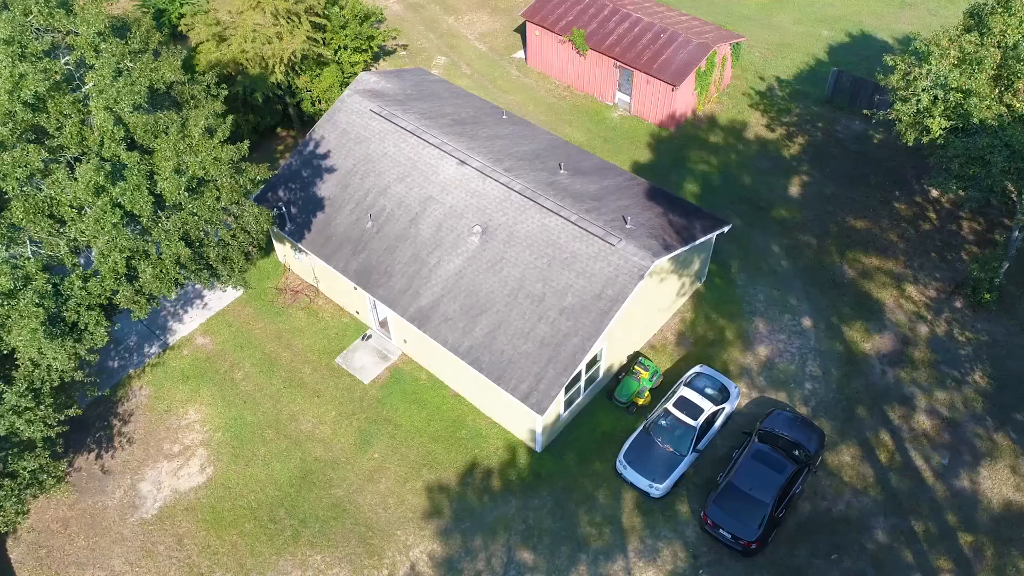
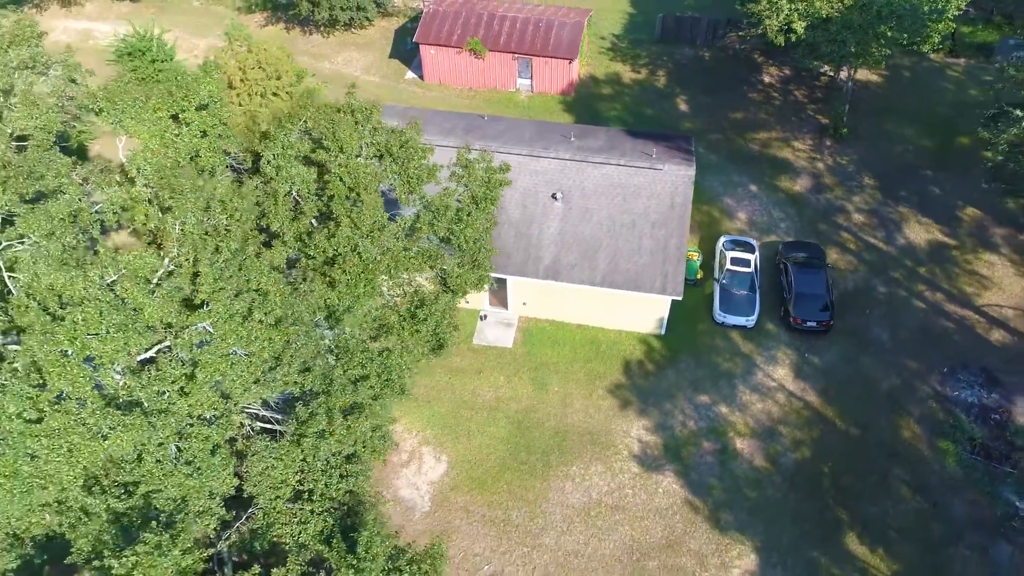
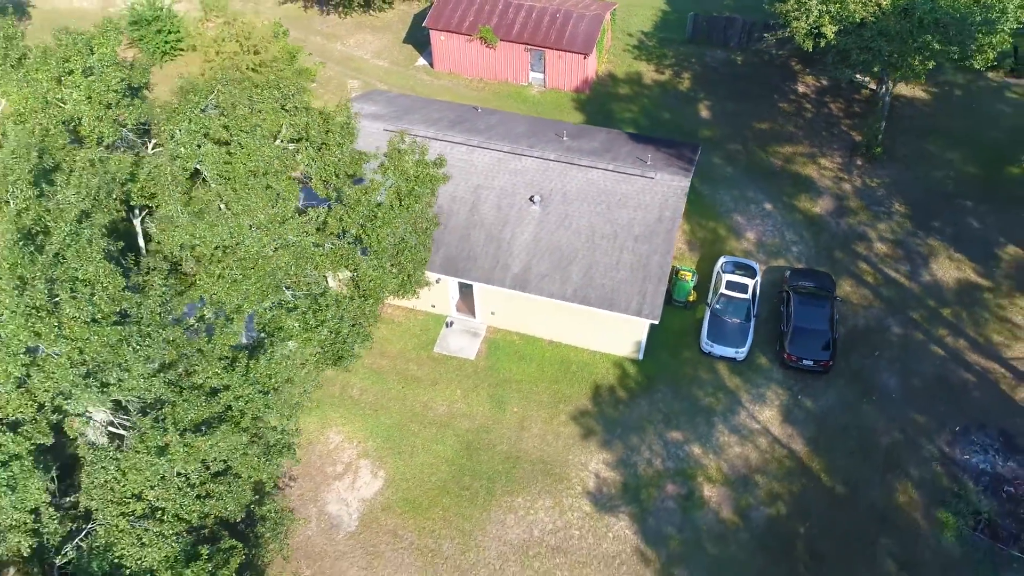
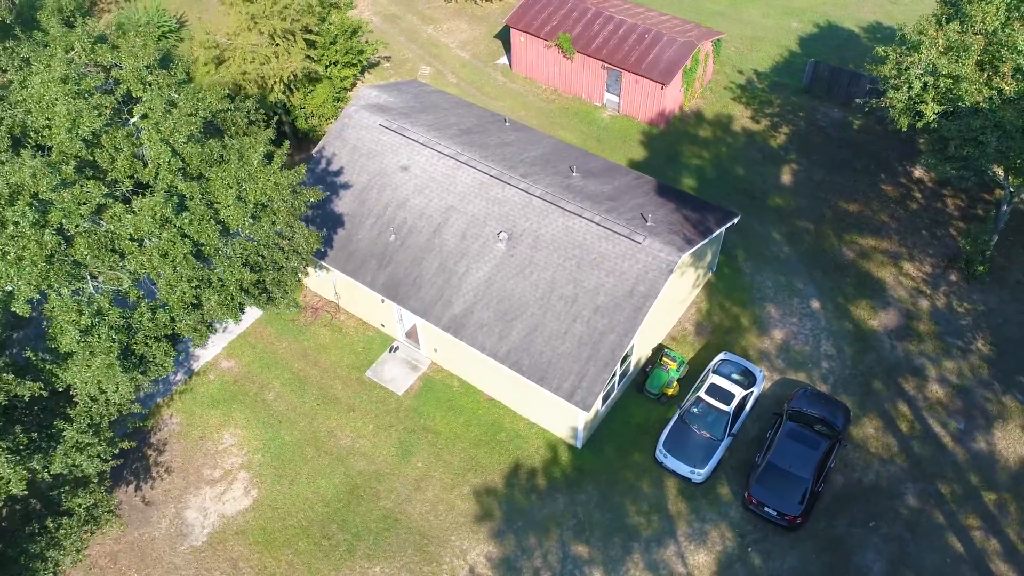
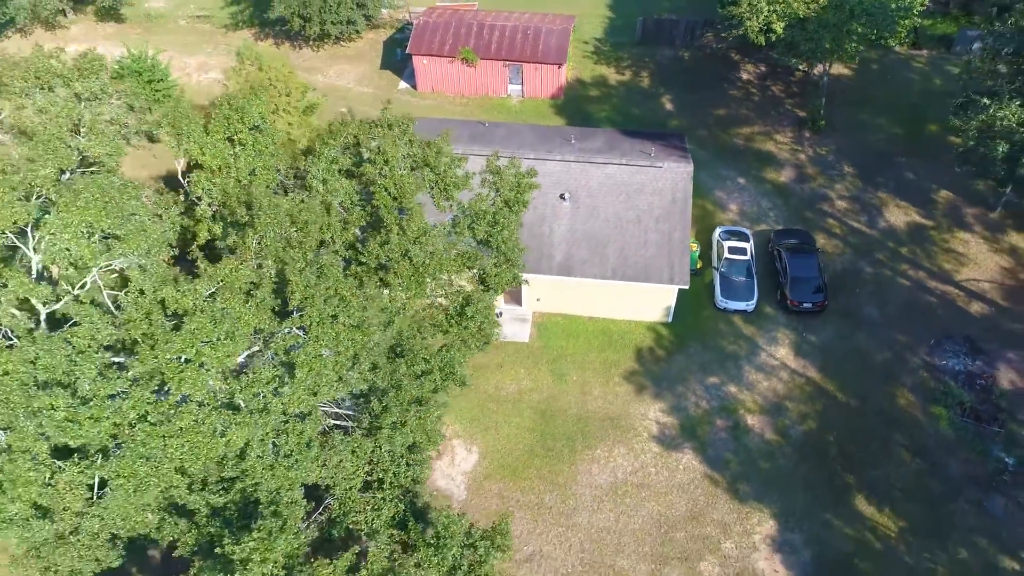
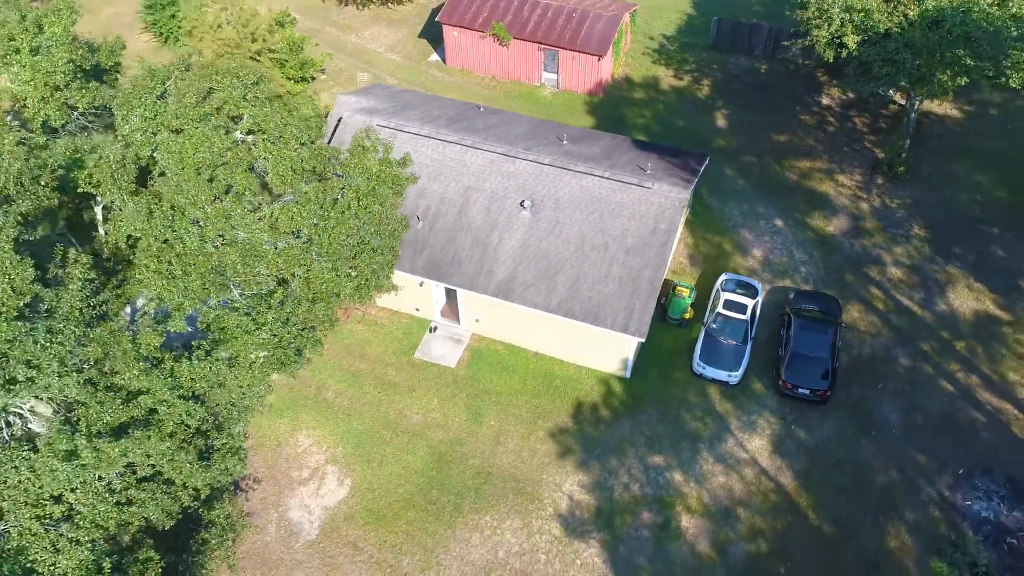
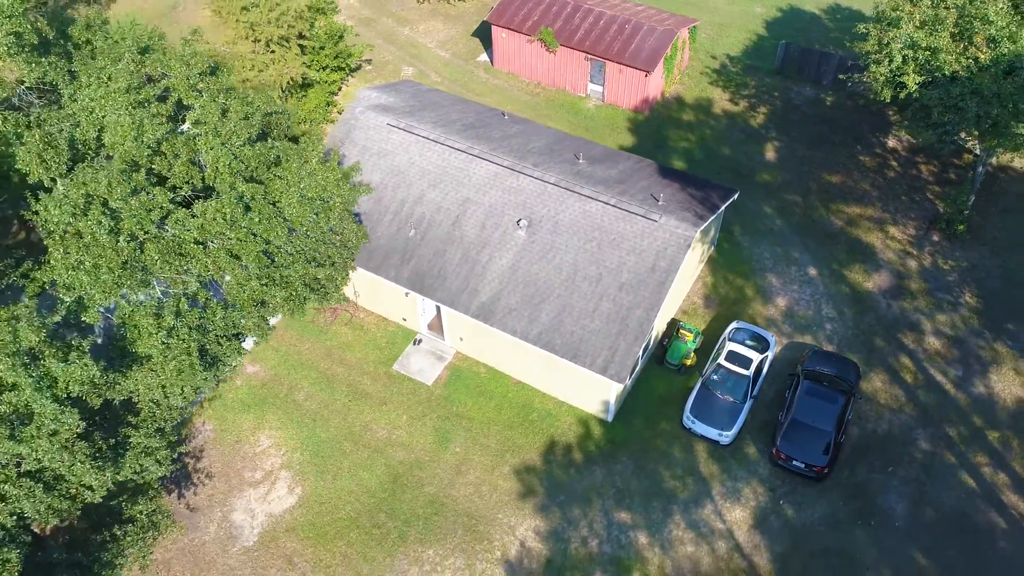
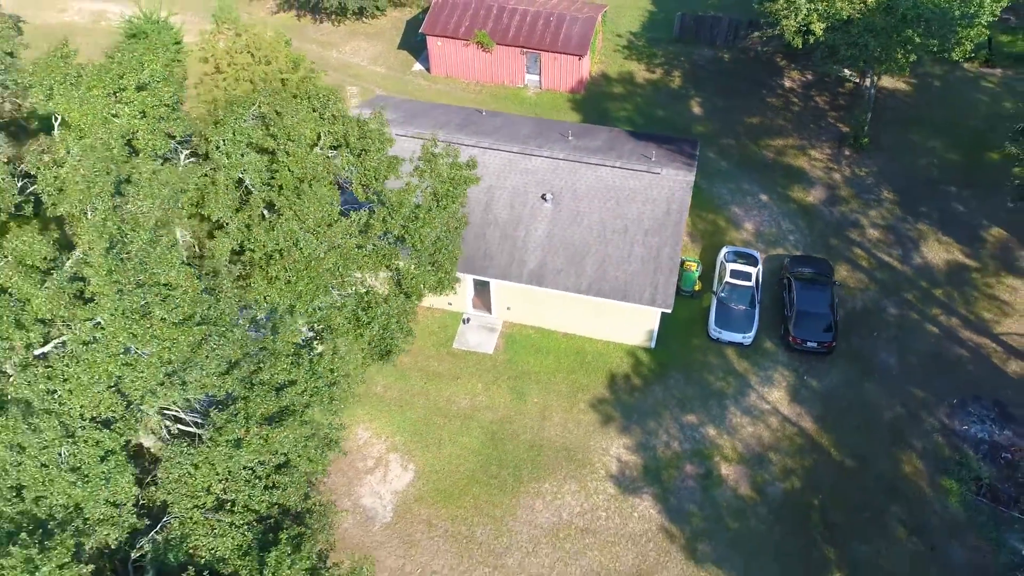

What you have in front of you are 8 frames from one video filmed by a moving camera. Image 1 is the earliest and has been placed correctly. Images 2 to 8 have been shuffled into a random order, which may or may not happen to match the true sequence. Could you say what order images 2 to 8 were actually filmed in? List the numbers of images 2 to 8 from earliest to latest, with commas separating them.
4, 7, 6, 3, 8, 2, 5
